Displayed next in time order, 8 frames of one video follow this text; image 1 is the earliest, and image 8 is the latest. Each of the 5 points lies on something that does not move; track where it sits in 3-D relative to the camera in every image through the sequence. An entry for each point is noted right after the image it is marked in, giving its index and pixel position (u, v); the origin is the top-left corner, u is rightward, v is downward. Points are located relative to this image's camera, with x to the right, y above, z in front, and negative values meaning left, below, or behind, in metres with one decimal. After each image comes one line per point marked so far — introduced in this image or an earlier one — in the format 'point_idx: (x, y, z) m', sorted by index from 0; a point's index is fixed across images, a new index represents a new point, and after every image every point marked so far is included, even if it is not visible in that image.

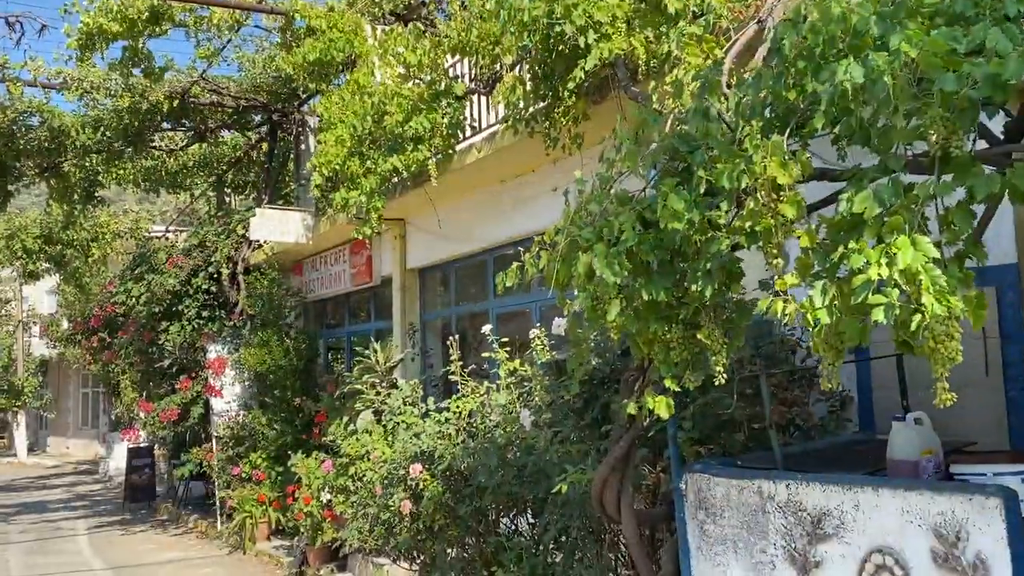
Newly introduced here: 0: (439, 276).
0: (-0.7, +0.1, +8.8) m
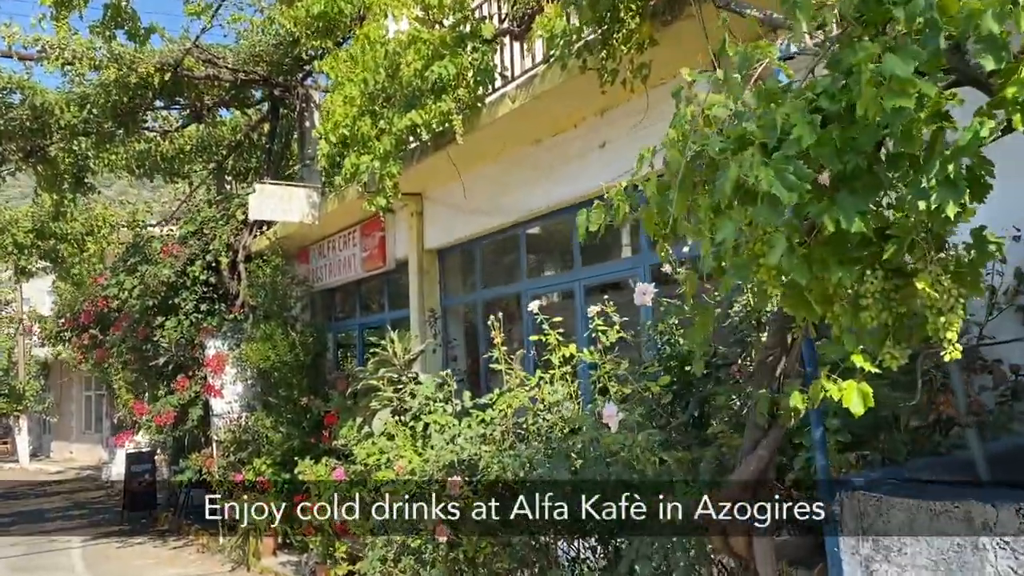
0: (-0.5, +0.3, +7.8) m
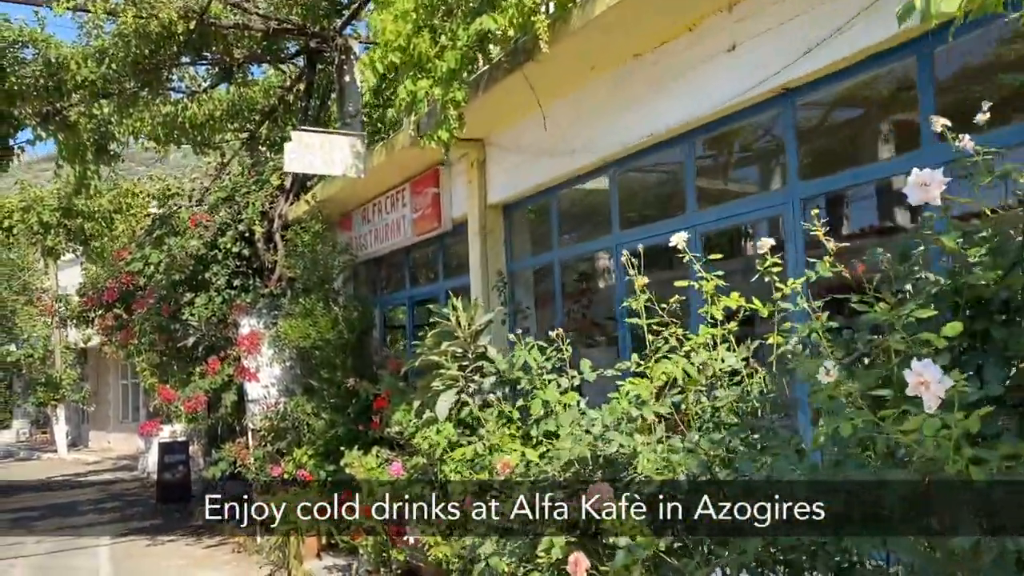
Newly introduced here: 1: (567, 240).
0: (+0.1, +0.6, +6.6) m
1: (+0.4, +0.3, +6.1) m
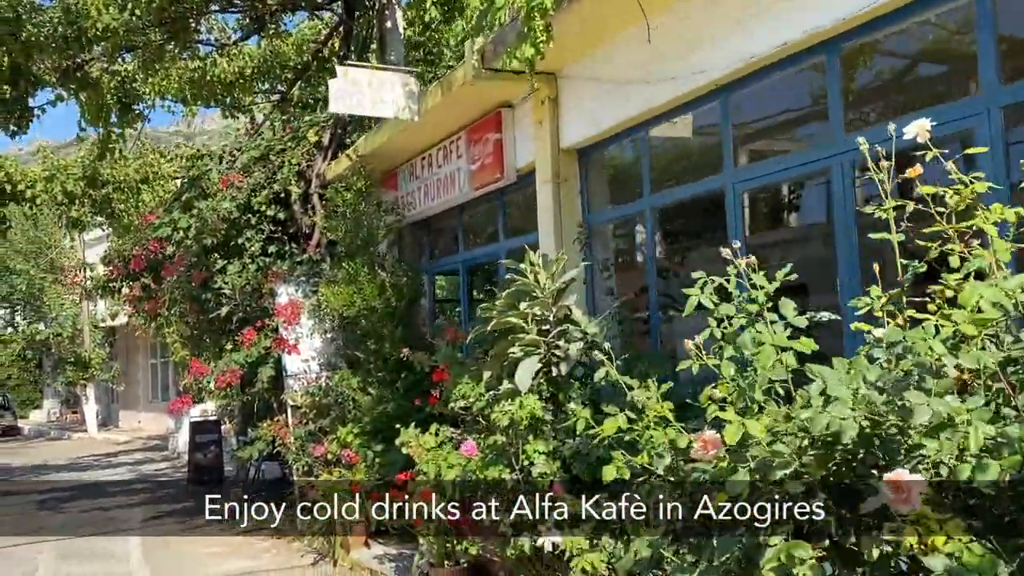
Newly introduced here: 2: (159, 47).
0: (+0.6, +0.9, +5.7) m
1: (+0.9, +0.6, +5.3) m
2: (-3.8, +2.6, +9.7) m
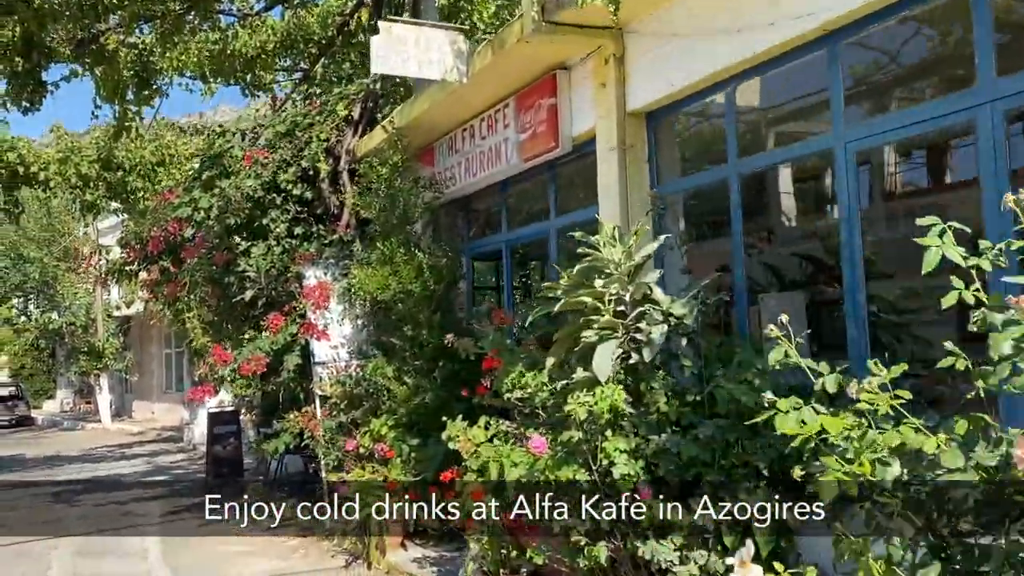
0: (+1.0, +1.0, +5.2) m
1: (+1.3, +0.7, +4.7) m
2: (-3.4, +2.8, +9.1) m
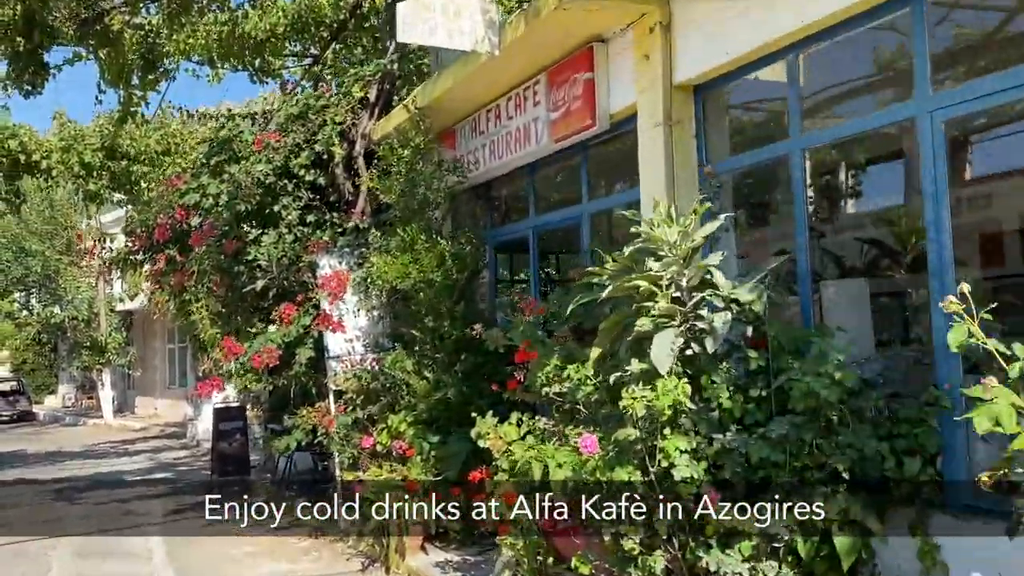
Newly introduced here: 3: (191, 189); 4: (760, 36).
0: (+1.2, +1.0, +4.8) m
1: (+1.5, +0.8, +4.3) m
2: (-3.2, +2.9, +8.7) m
3: (-3.1, +1.0, +8.5) m
4: (+1.2, +1.2, +4.4) m
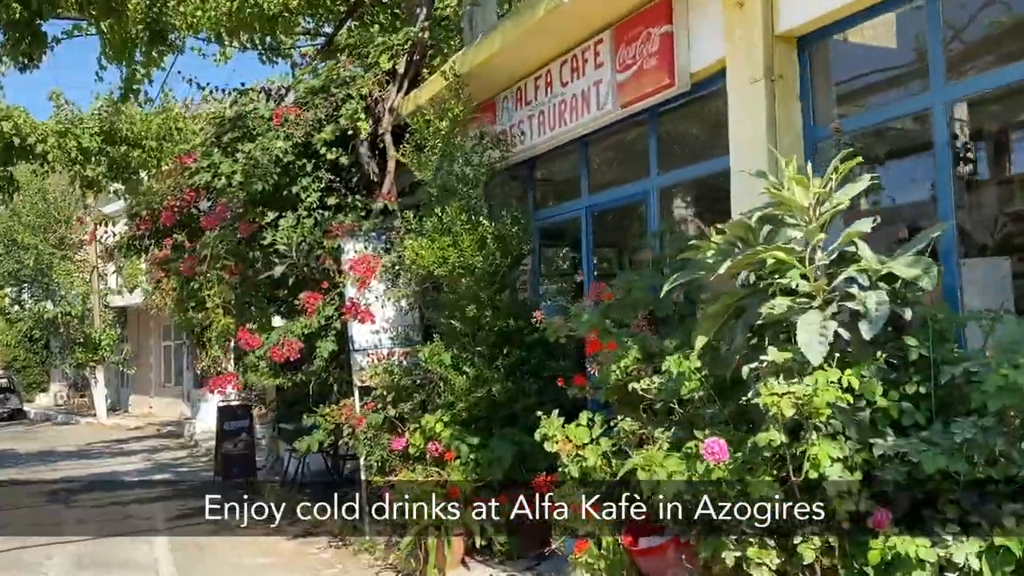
0: (+1.6, +1.1, +4.1) m
1: (+1.8, +0.9, +3.7) m
2: (-2.9, +3.0, +8.1) m
3: (-2.7, +1.1, +7.9) m
4: (+1.6, +1.3, +3.7) m
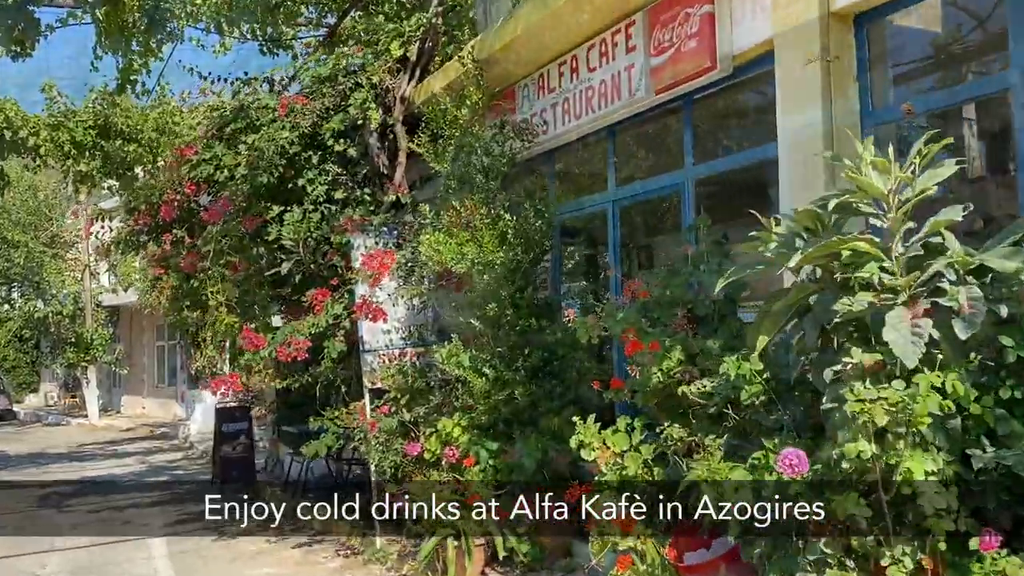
0: (+1.8, +1.2, +3.8) m
1: (+2.0, +0.9, +3.4) m
2: (-2.7, +3.0, +7.7) m
3: (-2.6, +1.1, +7.5) m
4: (+1.8, +1.3, +3.5) m
